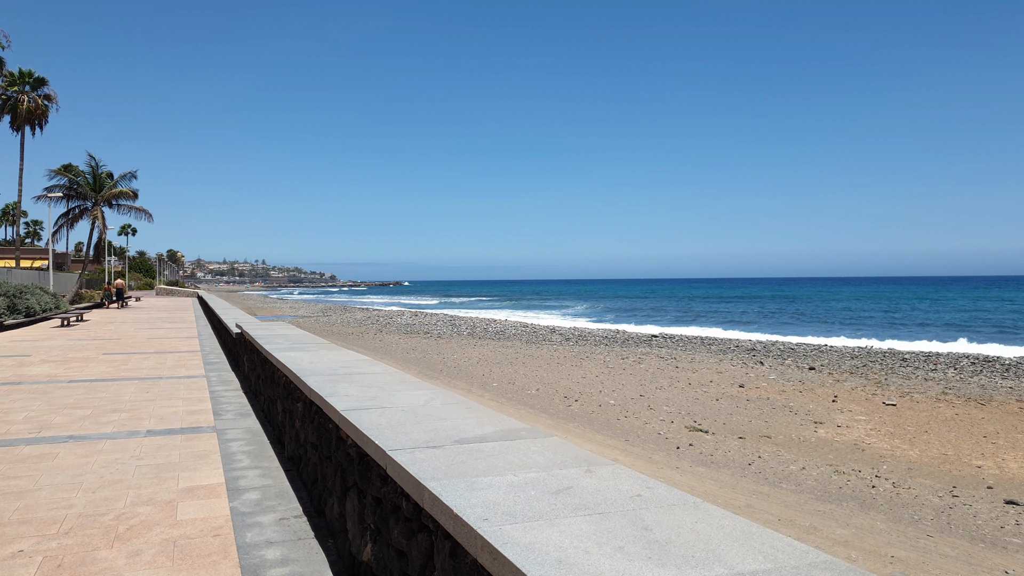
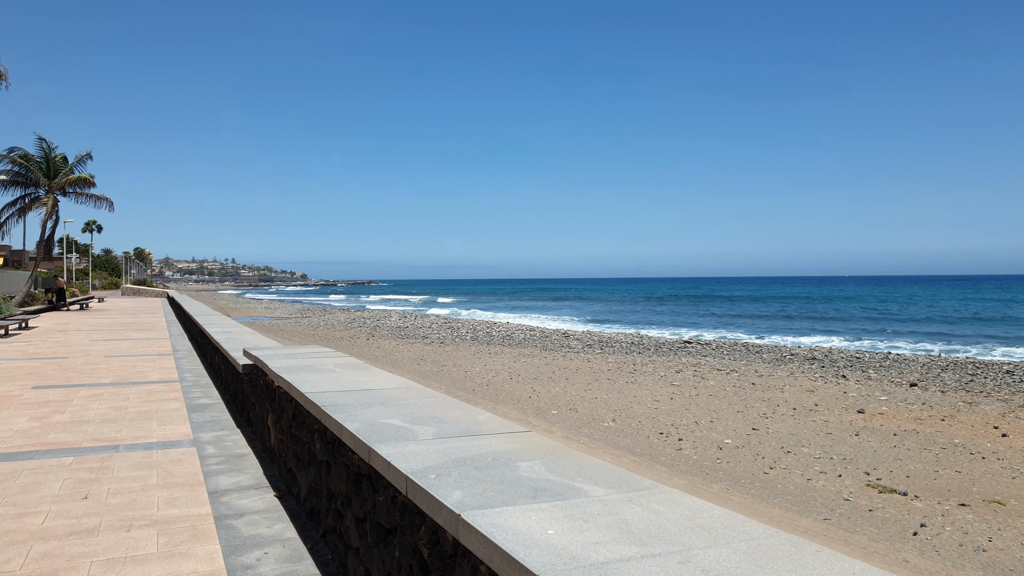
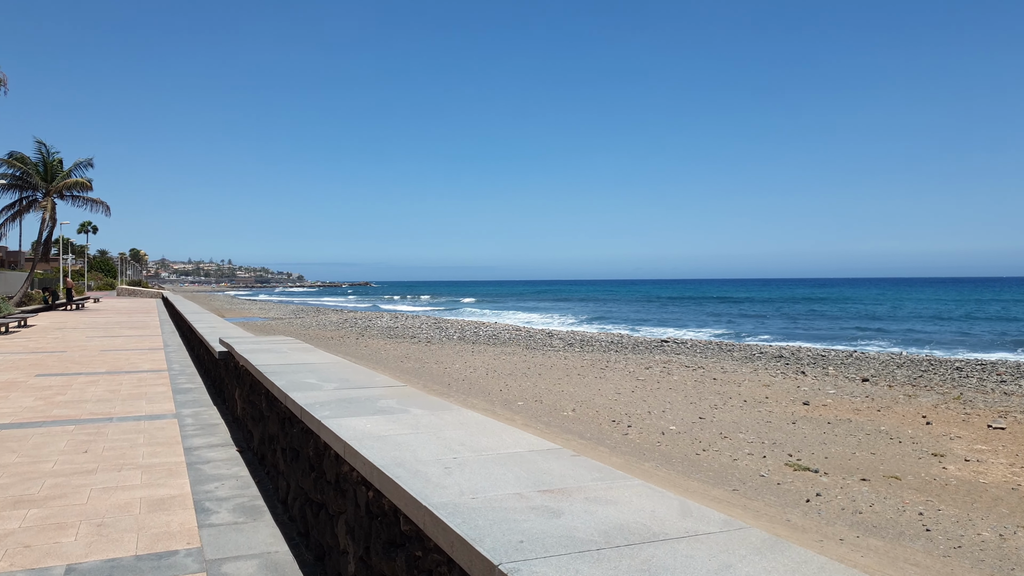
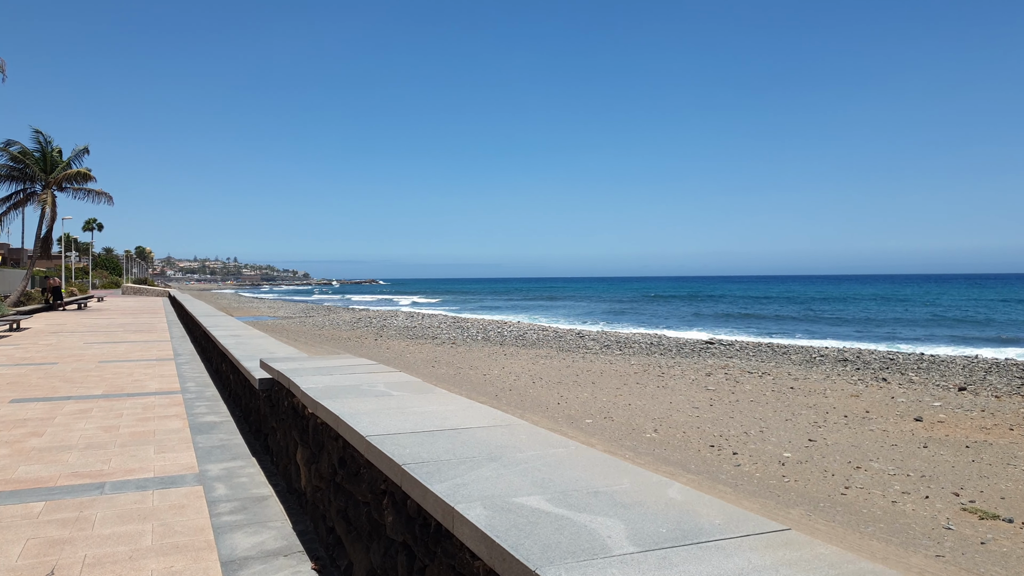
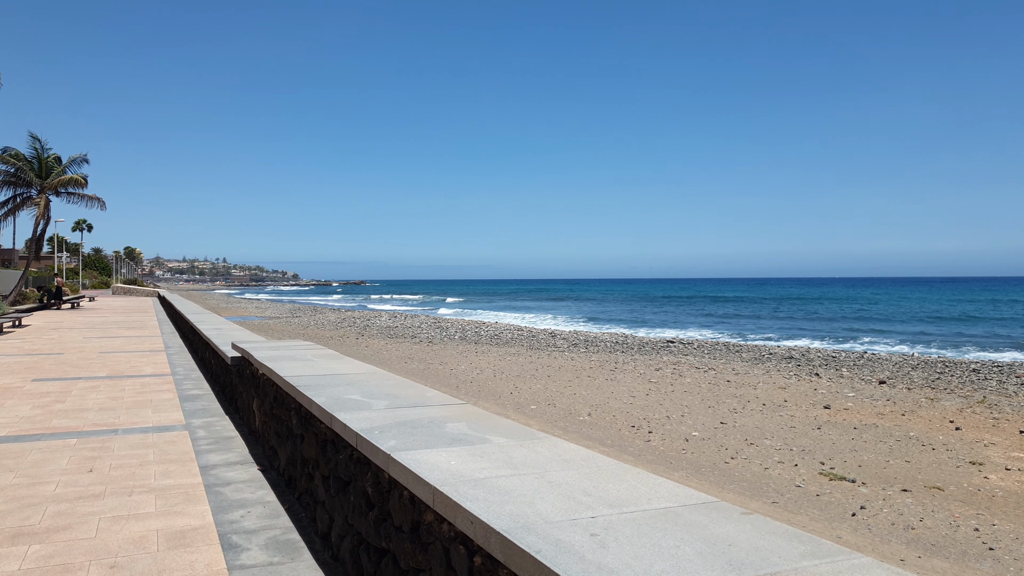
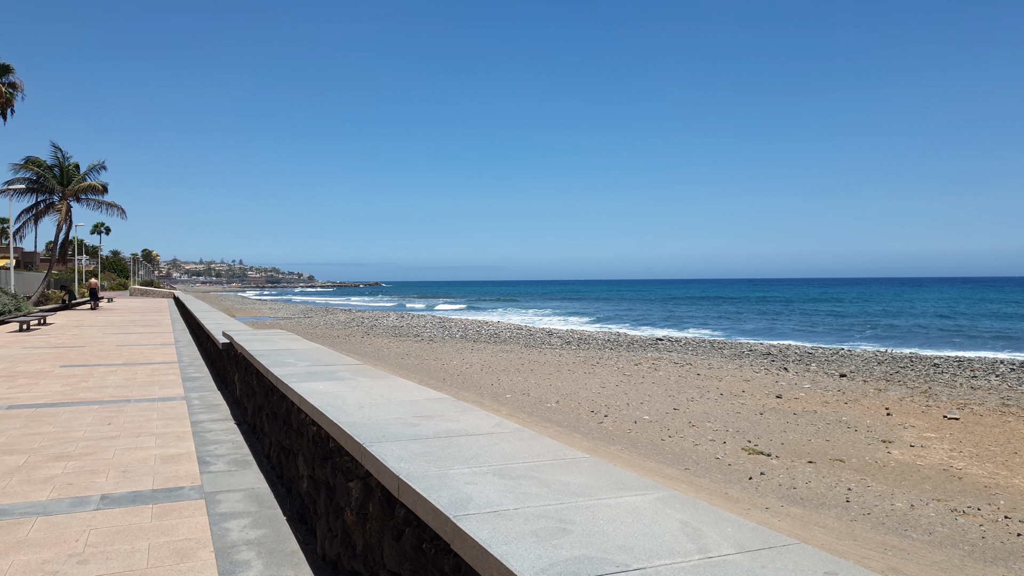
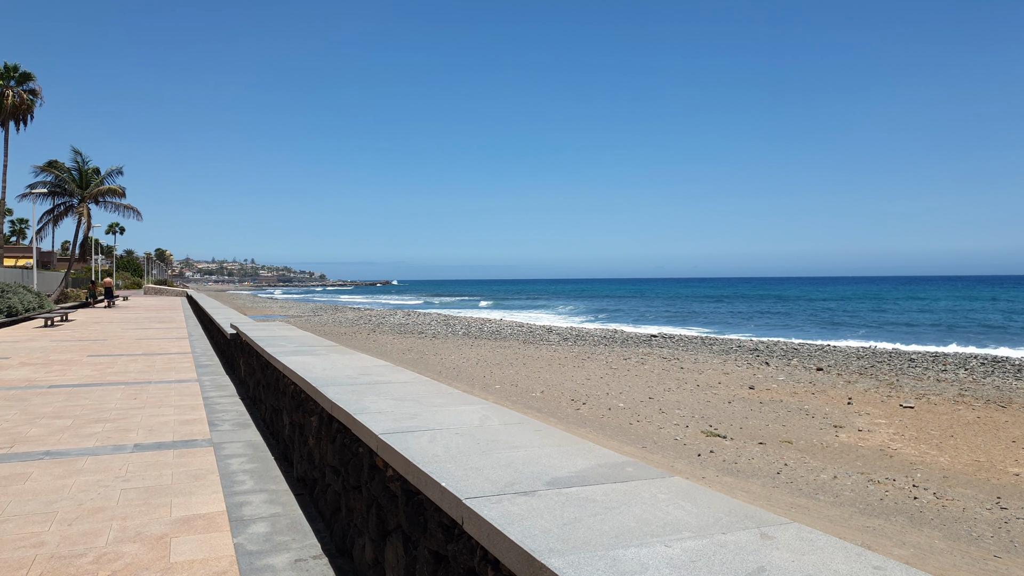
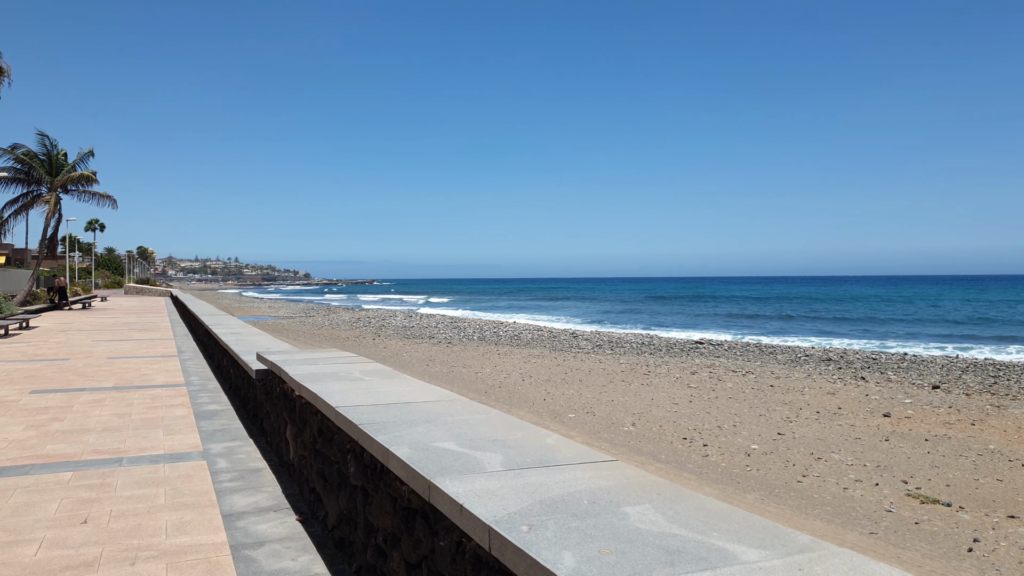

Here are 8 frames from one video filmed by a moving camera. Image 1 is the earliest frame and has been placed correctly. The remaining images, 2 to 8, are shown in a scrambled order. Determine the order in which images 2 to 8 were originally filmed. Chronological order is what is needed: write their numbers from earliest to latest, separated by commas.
7, 6, 3, 5, 2, 8, 4
